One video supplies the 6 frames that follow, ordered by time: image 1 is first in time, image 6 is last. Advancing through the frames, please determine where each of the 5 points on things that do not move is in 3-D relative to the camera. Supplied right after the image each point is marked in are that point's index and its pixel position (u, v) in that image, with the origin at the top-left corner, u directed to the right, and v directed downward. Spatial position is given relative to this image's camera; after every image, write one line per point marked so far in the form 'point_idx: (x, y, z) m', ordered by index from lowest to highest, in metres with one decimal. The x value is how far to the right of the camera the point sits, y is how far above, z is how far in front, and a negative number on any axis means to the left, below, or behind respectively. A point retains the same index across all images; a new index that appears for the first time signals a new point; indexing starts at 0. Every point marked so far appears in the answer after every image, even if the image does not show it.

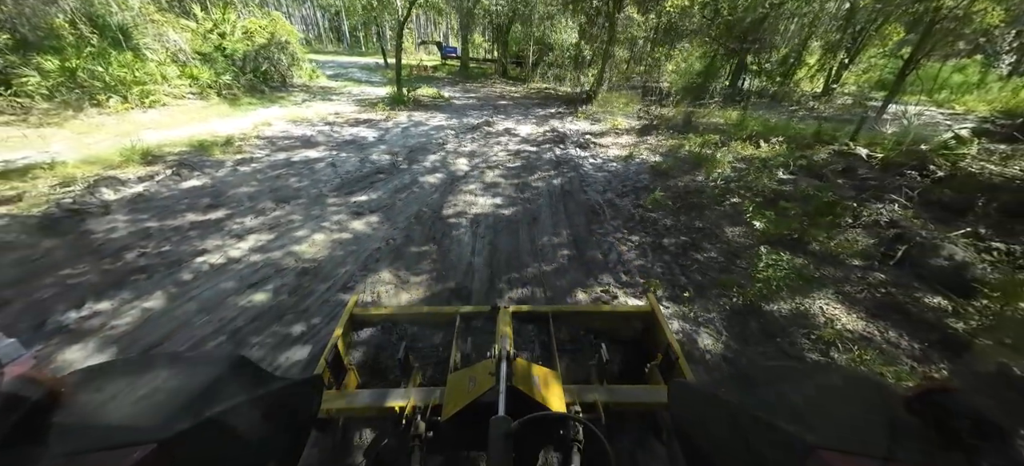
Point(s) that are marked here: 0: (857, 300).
0: (+3.8, -0.7, +3.6) m
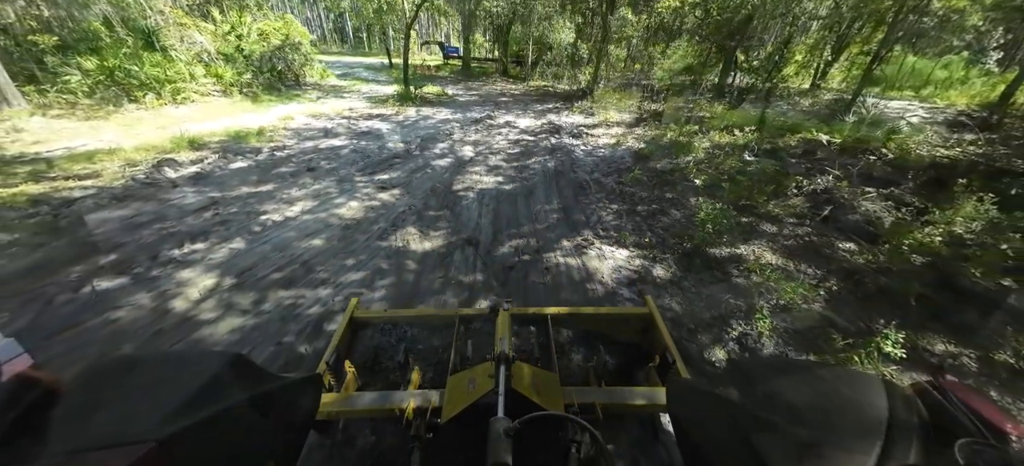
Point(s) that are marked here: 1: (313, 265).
0: (+3.8, -0.1, +4.6) m
1: (-2.4, -0.4, +4.1) m
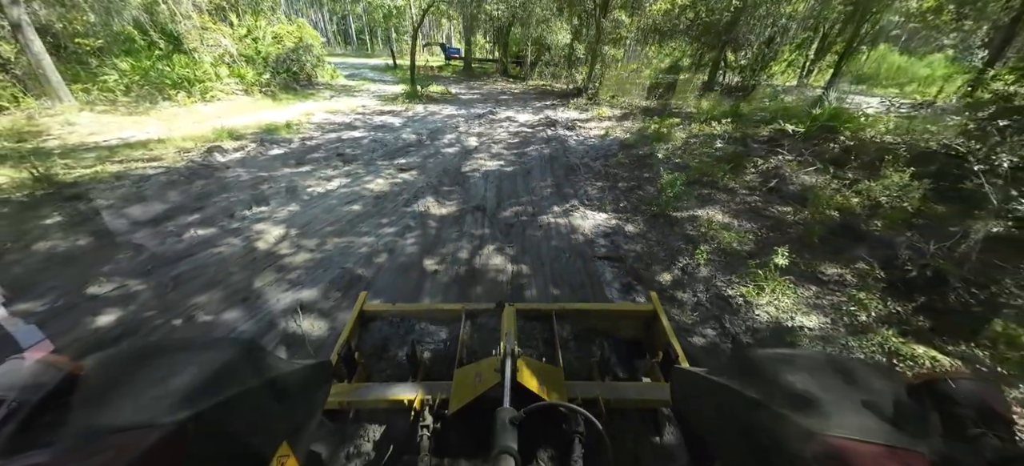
0: (+3.8, +0.5, +5.7) m
1: (-2.4, +0.2, +5.1) m
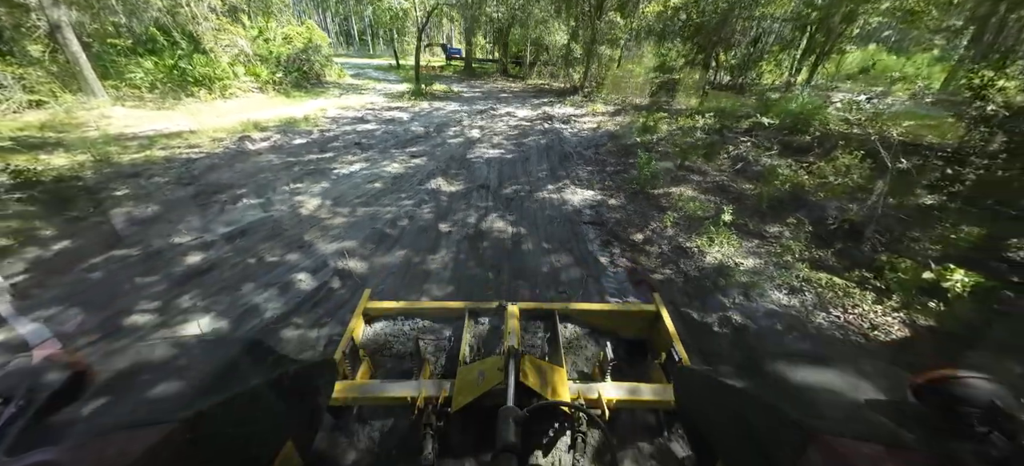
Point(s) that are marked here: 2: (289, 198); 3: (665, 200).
0: (+3.8, +1.0, +6.6) m
1: (-2.4, +0.7, +6.0) m
2: (-3.9, +0.6, +5.7) m
3: (+2.8, +0.6, +5.9) m
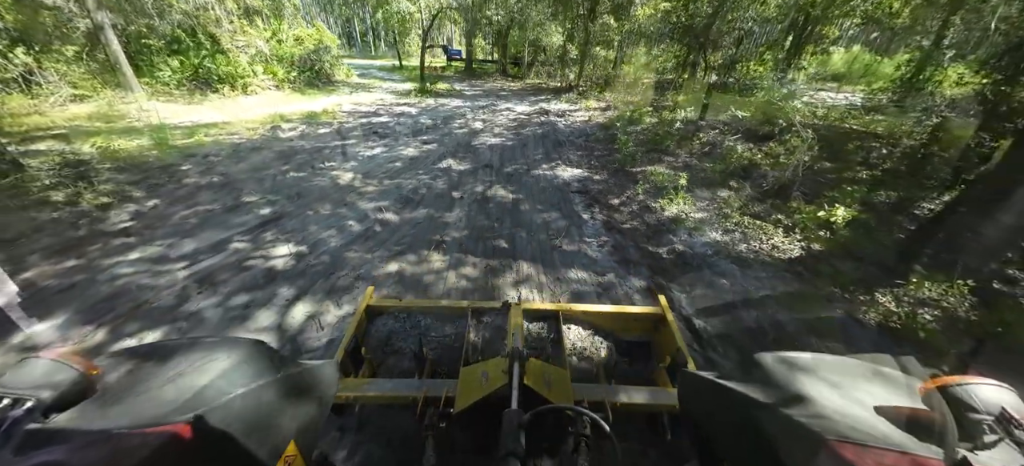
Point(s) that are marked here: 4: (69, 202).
0: (+3.8, +1.6, +7.7) m
1: (-2.4, +1.3, +7.2) m
2: (-3.9, +1.2, +6.8) m
3: (+2.8, +1.2, +7.1) m
4: (-7.2, +0.5, +5.3) m
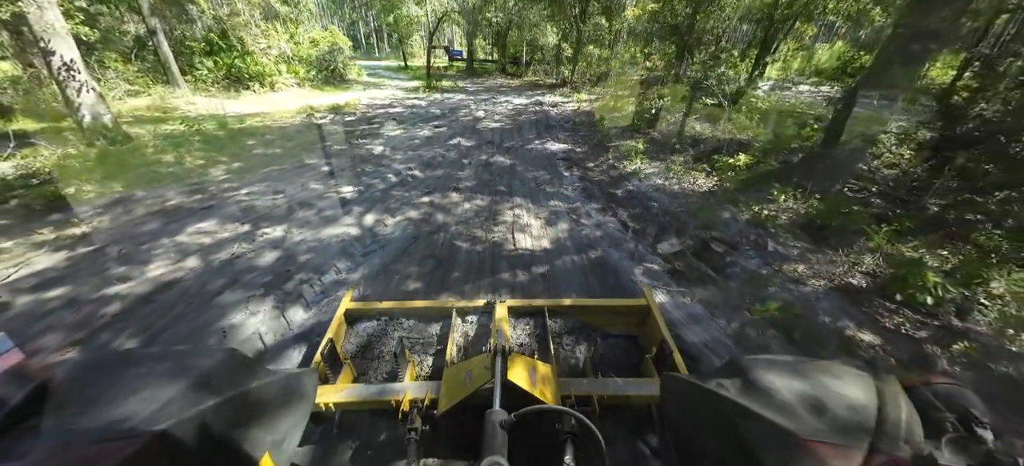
0: (+3.7, +2.7, +9.5) m
1: (-2.5, +2.3, +8.9) m
2: (-3.9, +2.3, +8.6) m
3: (+2.7, +2.3, +8.8) m
4: (-7.2, +1.5, +7.1) m
